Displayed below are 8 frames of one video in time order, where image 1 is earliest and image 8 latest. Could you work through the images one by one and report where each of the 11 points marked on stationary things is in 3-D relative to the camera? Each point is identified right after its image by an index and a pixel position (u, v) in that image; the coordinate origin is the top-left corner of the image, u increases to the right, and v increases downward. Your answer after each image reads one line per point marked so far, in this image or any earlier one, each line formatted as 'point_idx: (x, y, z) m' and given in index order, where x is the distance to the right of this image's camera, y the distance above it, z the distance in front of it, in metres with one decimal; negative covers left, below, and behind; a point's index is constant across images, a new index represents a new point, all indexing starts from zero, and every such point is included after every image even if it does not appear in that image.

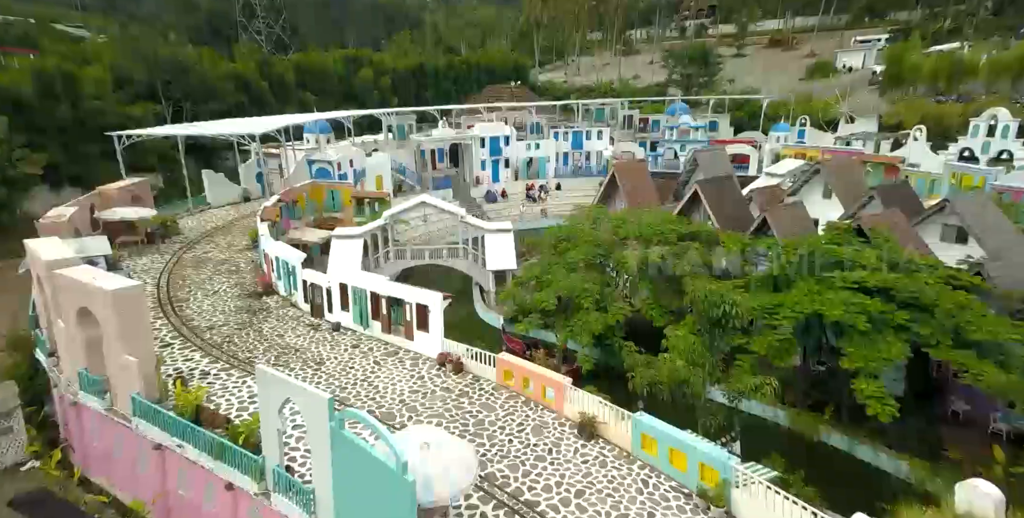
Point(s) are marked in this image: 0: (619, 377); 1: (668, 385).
0: (+3.4, -3.8, +18.0) m
1: (+3.4, -2.7, +12.0) m
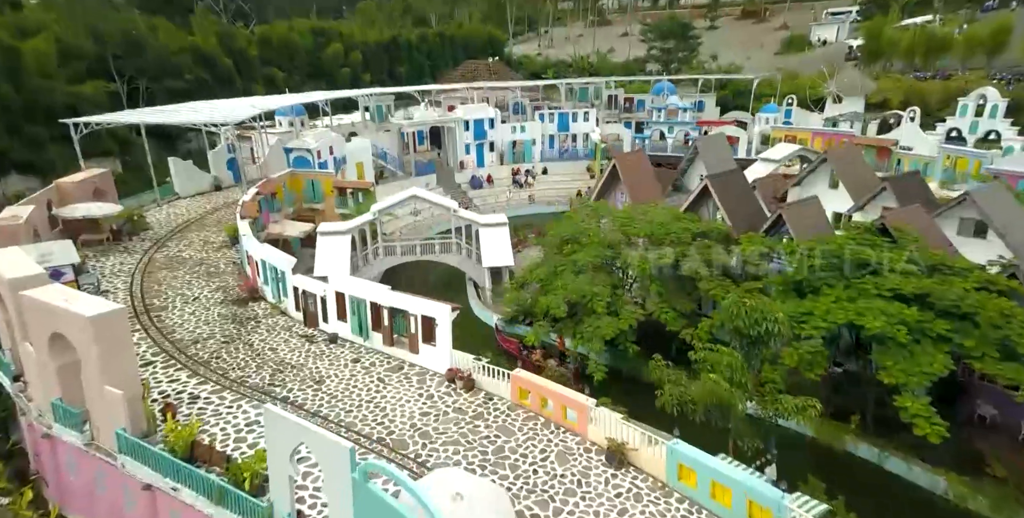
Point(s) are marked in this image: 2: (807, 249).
0: (+3.6, -3.8, +17.3) m
1: (+3.8, -3.0, +11.3) m
2: (+7.9, +0.3, +14.7) m
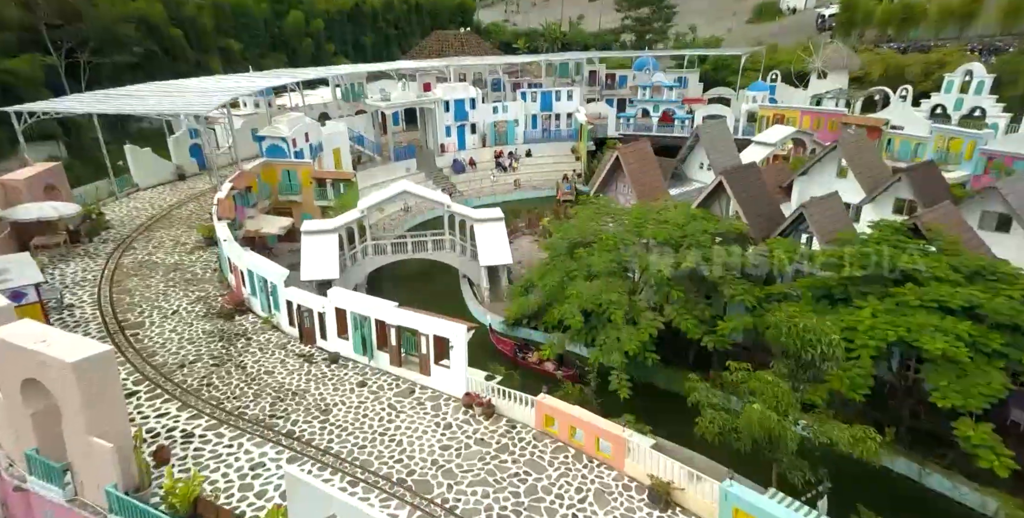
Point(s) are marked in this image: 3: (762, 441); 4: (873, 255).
0: (+4.1, -4.0, +16.7) m
1: (+4.5, -3.4, +10.7) m
2: (+8.3, +0.1, +14.0) m
3: (+4.6, -3.3, +10.1) m
4: (+8.8, +0.1, +13.7) m
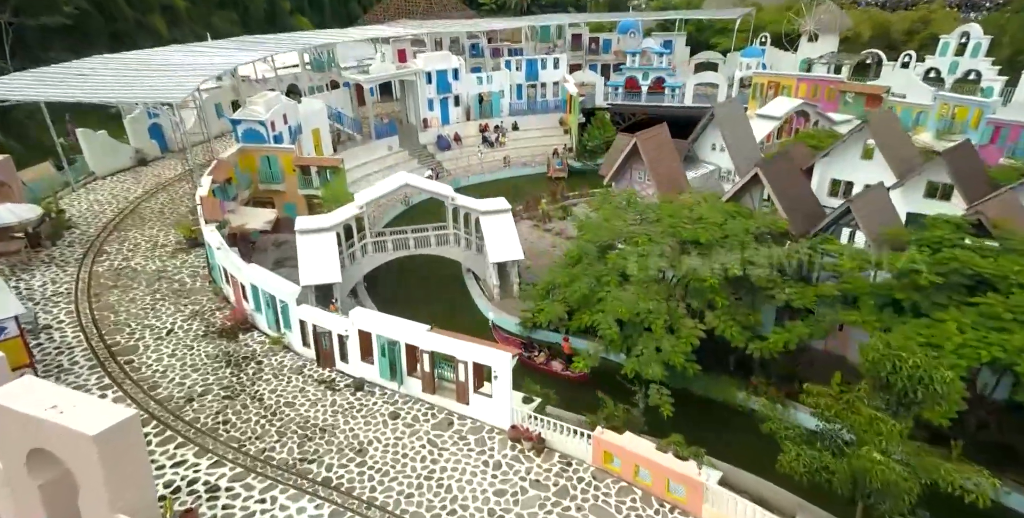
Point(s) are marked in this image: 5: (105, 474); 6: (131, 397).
0: (+5.1, -4.1, +16.1) m
1: (+5.9, -4.0, +10.1) m
2: (+9.4, 0.0, +13.4) m
3: (+5.9, -3.9, +9.5) m
4: (+9.9, -0.1, +13.0) m
5: (-6.8, -3.7, +9.2) m
6: (-10.3, -3.8, +15.0) m
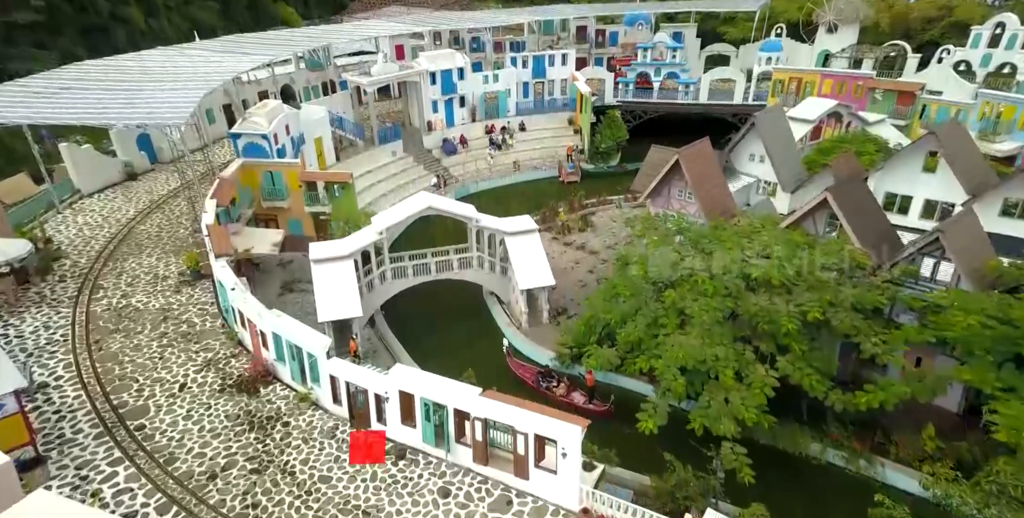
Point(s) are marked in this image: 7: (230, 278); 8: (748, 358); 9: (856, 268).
0: (+6.5, -5.1, +14.6) m
1: (+7.4, -5.1, +8.7) m
2: (+10.7, -1.0, +11.9) m
3: (+7.5, -5.0, +8.1) m
4: (+11.2, -1.1, +11.6) m
5: (-5.3, -5.1, +7.6) m
6: (-8.8, -5.2, +13.4) m
7: (-9.2, -0.7, +18.1) m
8: (+6.2, -2.5, +14.3) m
9: (+9.2, -0.2, +15.0) m
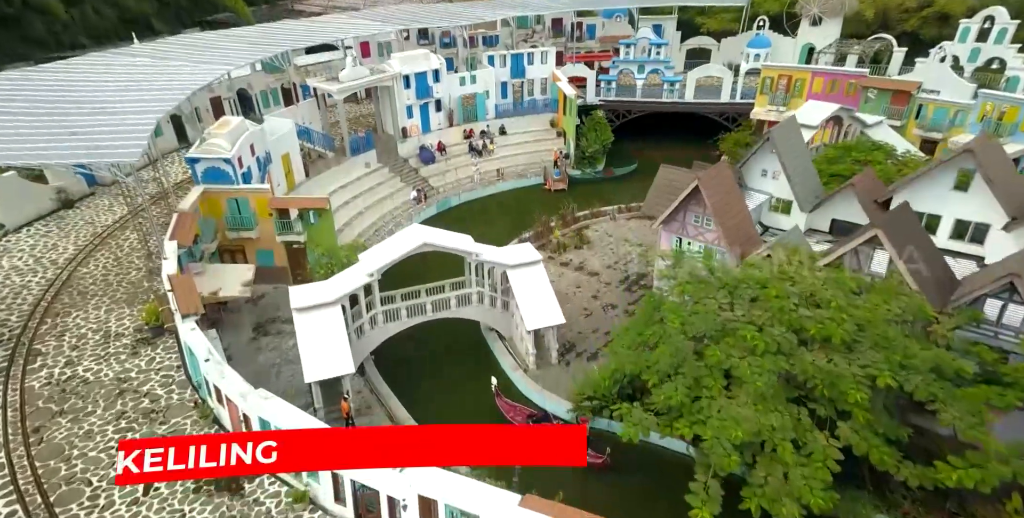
0: (+7.3, -6.4, +13.1) m
1: (+8.5, -6.5, +7.2) m
2: (+11.5, -2.2, +10.5) m
3: (+8.6, -6.4, +6.6) m
4: (+12.1, -2.2, +10.2) m
5: (-4.1, -7.0, +5.4) m
6: (-7.9, -7.1, +10.9) m
7: (-8.7, -2.5, +15.5) m
8: (+6.9, -3.8, +12.6) m
9: (+9.8, -1.4, +13.4) m
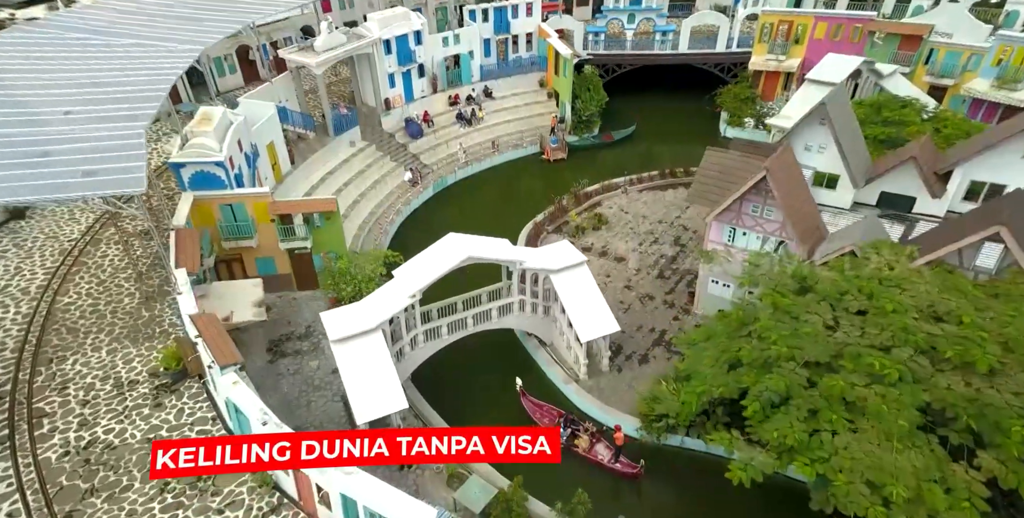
0: (+9.8, -6.7, +12.5) m
1: (+11.5, -7.2, +6.7) m
2: (+13.9, -2.4, +9.8) m
3: (+11.6, -7.2, +6.1) m
4: (+14.5, -2.5, +9.6) m
5: (-0.9, -8.8, +4.2) m
6: (-5.1, -8.6, +9.4) m
7: (-6.6, -3.7, +13.5) m
8: (+9.3, -4.2, +11.8) m
9: (+11.9, -1.5, +12.5) m
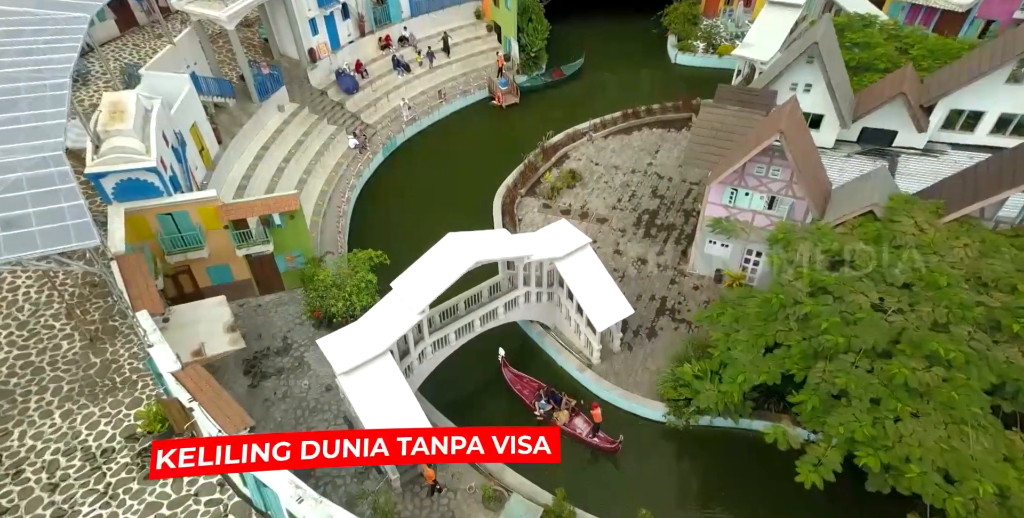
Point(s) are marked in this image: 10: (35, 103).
0: (+11.3, -5.9, +13.2) m
1: (+13.8, -7.1, +7.8) m
2: (+15.3, -1.6, +10.4) m
3: (+14.0, -7.1, +7.3) m
4: (+15.9, -1.6, +10.3) m
5: (+2.1, -10.5, +4.1) m
6: (-2.8, -10.1, +8.7) m
7: (-5.3, -4.8, +11.7) m
8: (+10.7, -3.6, +12.1) m
9: (+12.9, -0.6, +12.7) m
10: (-13.9, +4.5, +16.0) m
